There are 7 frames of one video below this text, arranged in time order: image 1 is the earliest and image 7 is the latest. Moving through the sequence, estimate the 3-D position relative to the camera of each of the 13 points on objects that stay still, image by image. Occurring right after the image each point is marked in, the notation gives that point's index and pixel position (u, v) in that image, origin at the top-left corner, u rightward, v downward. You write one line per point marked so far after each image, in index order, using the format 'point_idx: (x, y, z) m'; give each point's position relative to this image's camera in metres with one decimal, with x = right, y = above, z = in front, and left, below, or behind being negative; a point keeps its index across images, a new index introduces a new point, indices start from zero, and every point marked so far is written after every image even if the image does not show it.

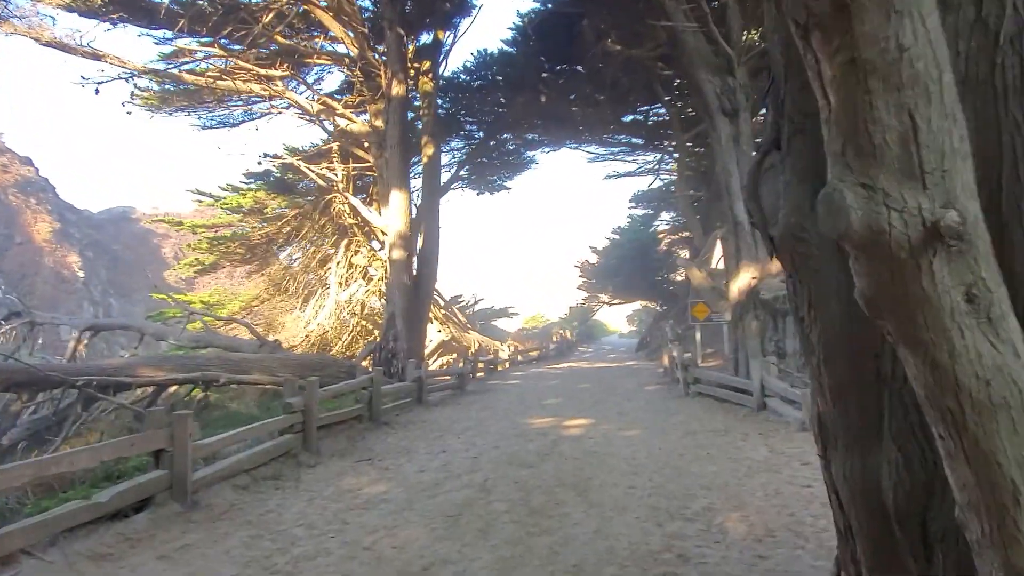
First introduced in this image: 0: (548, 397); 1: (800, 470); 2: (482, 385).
0: (+0.8, -2.3, +15.9) m
1: (+2.8, -1.7, +7.2) m
2: (-0.7, -2.4, +18.7) m
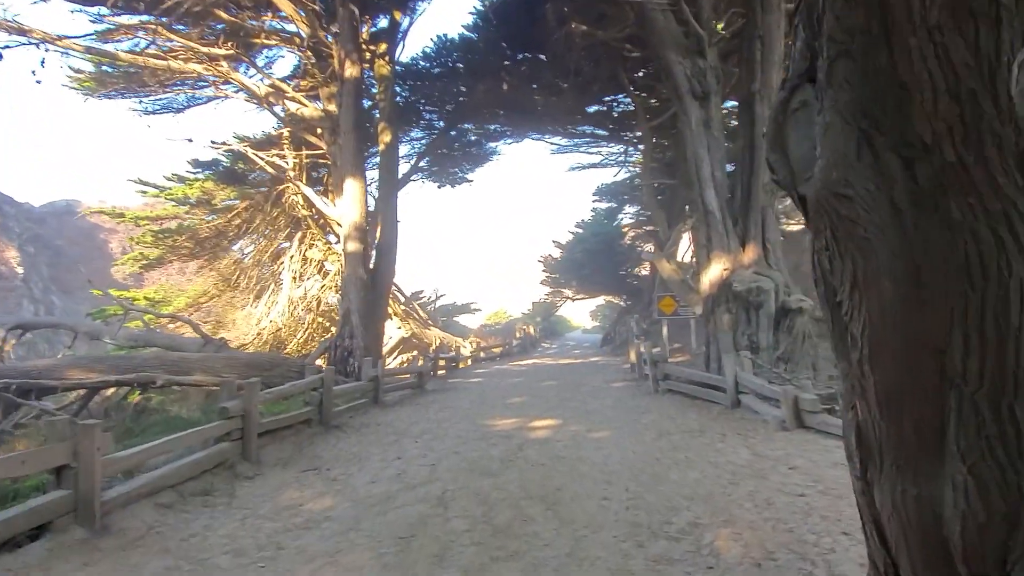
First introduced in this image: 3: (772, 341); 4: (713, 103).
0: (0.0, -2.2, +15.1) m
1: (+2.4, -1.6, +6.6) m
2: (-1.6, -2.3, +17.9) m
3: (+4.1, -0.9, +12.0) m
4: (+3.6, +3.3, +13.2) m
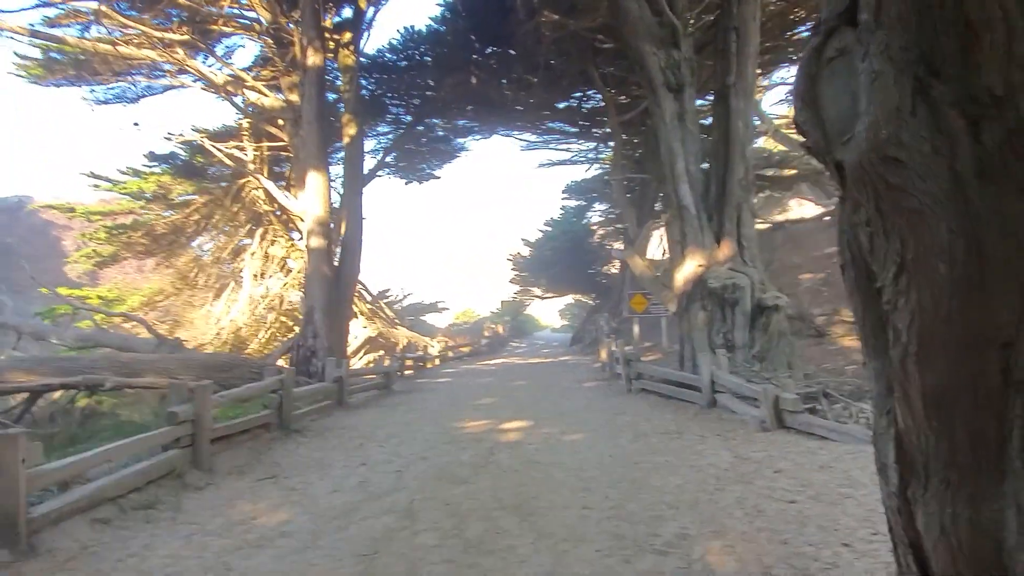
0: (-0.6, -2.1, +14.7) m
1: (+2.2, -1.6, +6.2) m
2: (-2.4, -2.2, +17.4) m
3: (+3.7, -0.8, +11.7) m
4: (+3.0, +3.3, +12.9) m
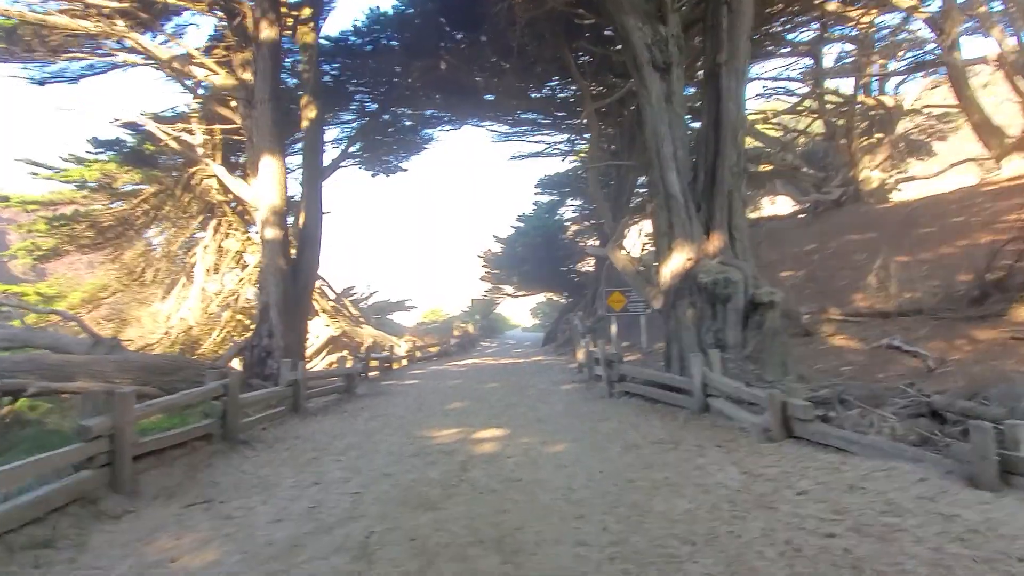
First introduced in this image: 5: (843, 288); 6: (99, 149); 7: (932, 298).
0: (-1.1, -2.1, +13.6) m
1: (+2.0, -1.5, +5.3) m
2: (-3.0, -2.1, +16.3) m
3: (+3.3, -0.7, +10.8) m
4: (+2.6, +3.4, +12.0) m
5: (+7.9, 0.0, +17.9) m
6: (-10.9, +3.6, +19.6) m
7: (+8.2, -0.2, +14.6) m
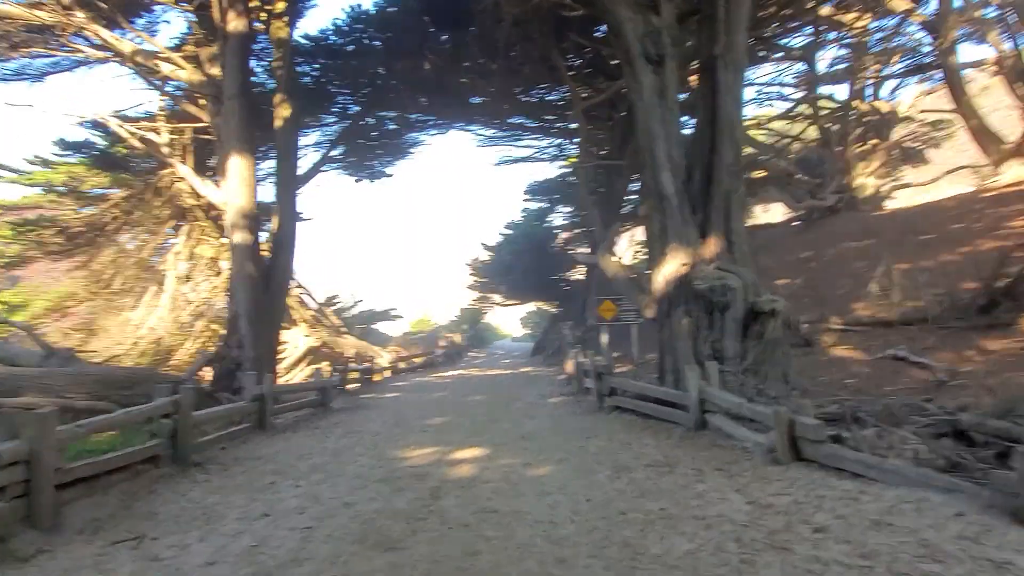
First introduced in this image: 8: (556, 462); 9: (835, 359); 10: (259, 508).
0: (-1.4, -2.2, +12.8) m
1: (+1.9, -1.6, +4.5) m
2: (-3.3, -2.3, +15.5) m
3: (+3.0, -0.8, +10.1) m
4: (+2.4, +3.3, +11.3) m
5: (+7.6, -0.2, +17.2) m
6: (-11.2, +3.4, +18.8) m
7: (+7.9, -0.3, +13.9) m
8: (+0.5, -1.8, +7.9) m
9: (+5.7, -1.3, +13.1) m
10: (-2.2, -1.9, +6.5) m
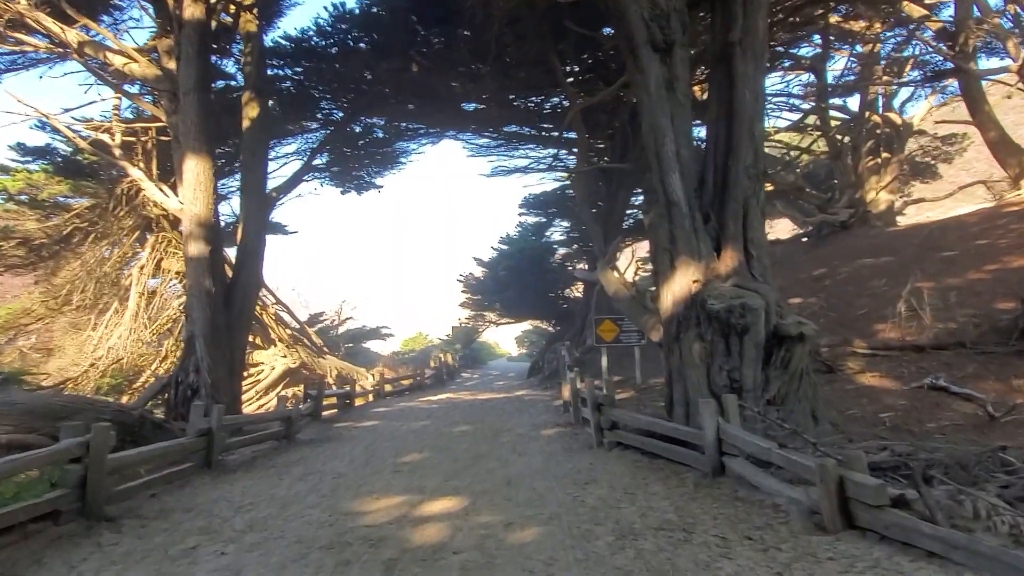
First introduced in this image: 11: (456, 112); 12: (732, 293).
0: (-1.6, -2.5, +11.4) m
1: (+1.7, -1.7, +3.1) m
2: (-3.5, -2.6, +14.0) m
3: (+2.9, -1.1, +8.7) m
4: (+2.2, +3.0, +9.9) m
5: (+7.4, -0.6, +15.8) m
6: (-11.4, +3.1, +17.4) m
7: (+7.7, -0.7, +12.5) m
8: (+0.3, -2.0, +6.5) m
9: (+5.5, -1.6, +11.7) m
10: (-2.4, -2.0, +5.1) m
11: (-1.5, +4.6, +19.4) m
12: (+2.6, -0.1, +8.9) m
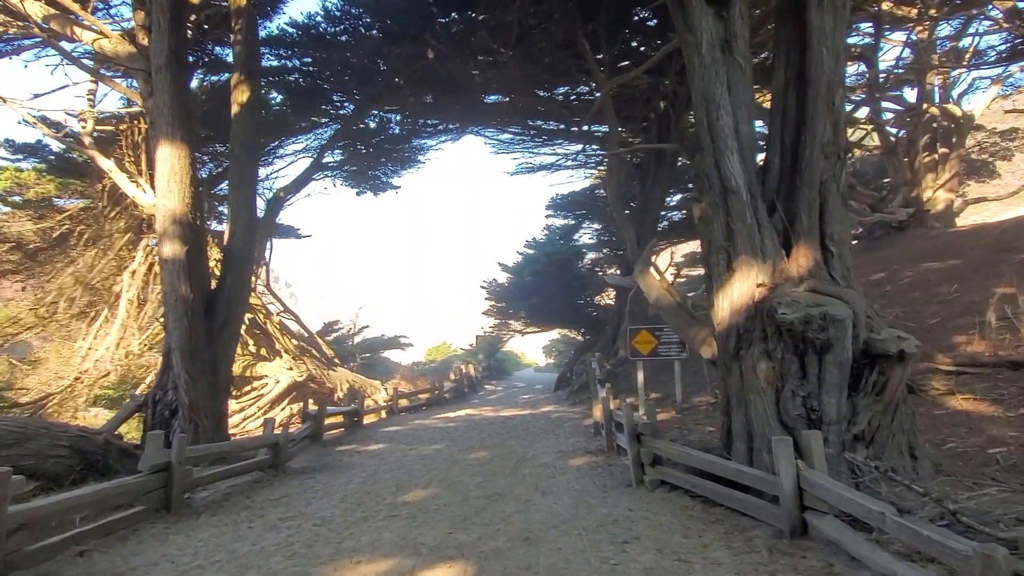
0: (-1.3, -2.5, +9.7) m
1: (+1.7, -1.7, +1.3) m
2: (-3.1, -2.7, +12.4) m
3: (+3.1, -1.1, +6.9) m
4: (+2.4, +3.0, +8.2) m
5: (+7.9, -0.7, +13.8) m
6: (-10.8, +2.9, +16.2) m
7: (+8.1, -0.8, +10.5) m
8: (+0.4, -2.1, +4.8) m
9: (+5.8, -1.6, +9.8) m
10: (-2.3, -2.1, +3.4) m
11: (-0.9, +4.5, +17.8) m
12: (+2.8, -0.1, +7.0) m
